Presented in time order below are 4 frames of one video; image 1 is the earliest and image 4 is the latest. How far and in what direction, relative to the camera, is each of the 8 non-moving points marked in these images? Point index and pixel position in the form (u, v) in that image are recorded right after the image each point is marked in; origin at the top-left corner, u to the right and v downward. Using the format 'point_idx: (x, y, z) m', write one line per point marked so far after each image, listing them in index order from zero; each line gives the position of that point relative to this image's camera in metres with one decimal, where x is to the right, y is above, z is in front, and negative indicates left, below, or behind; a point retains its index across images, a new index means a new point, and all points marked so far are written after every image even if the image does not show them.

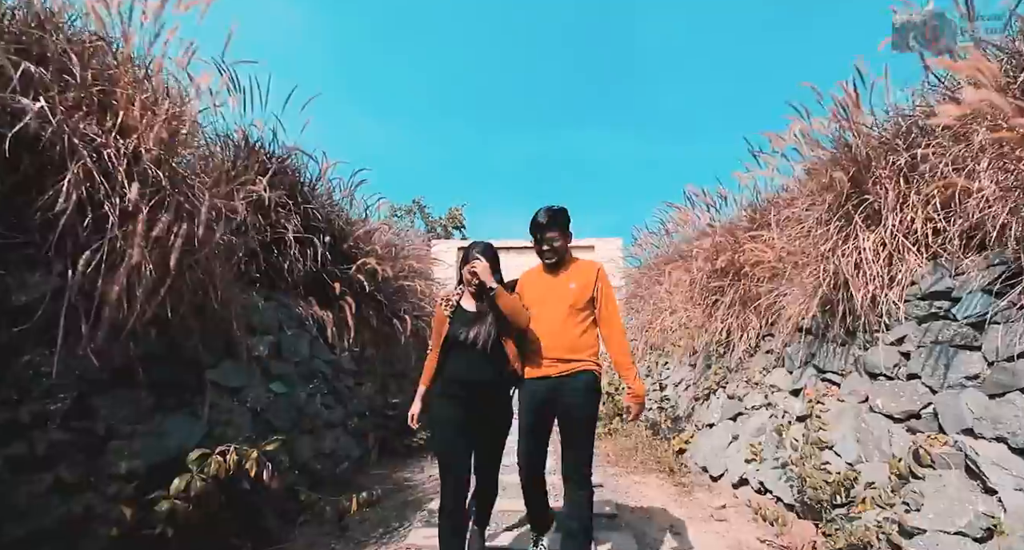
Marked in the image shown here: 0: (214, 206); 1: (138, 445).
0: (-1.5, +0.4, +2.3) m
1: (-1.5, -0.7, +1.8) m
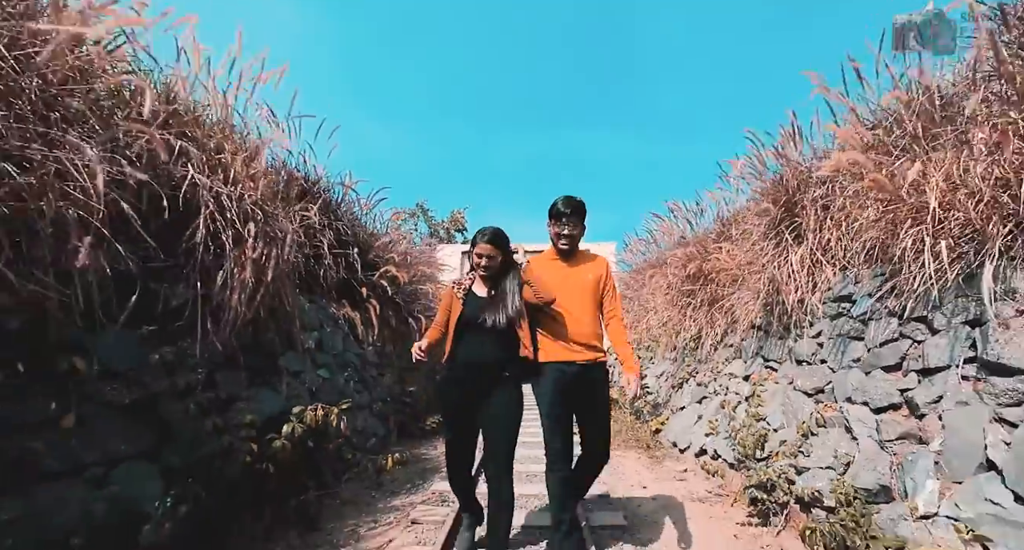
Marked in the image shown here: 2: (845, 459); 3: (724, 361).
0: (-1.5, +0.3, +3.1) m
1: (-1.5, -0.7, +2.6) m
2: (+1.9, -1.0, +2.6) m
3: (+2.2, -0.9, +4.7) m
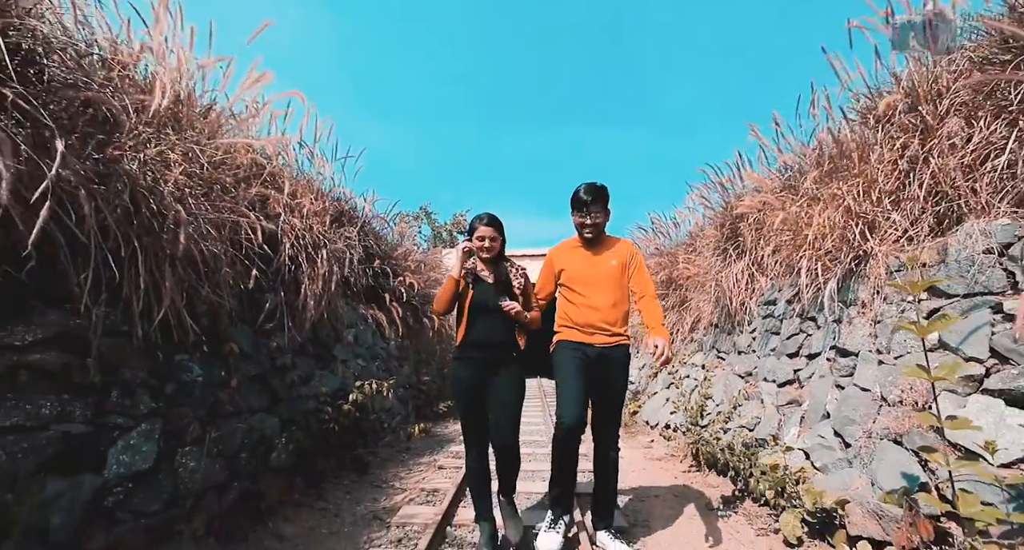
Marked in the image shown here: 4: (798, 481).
0: (-1.5, +0.2, +4.1) m
1: (-1.5, -0.8, +3.6) m
2: (+1.9, -1.1, +3.6) m
3: (+2.2, -1.0, +5.7) m
4: (+1.6, -1.1, +2.5) m
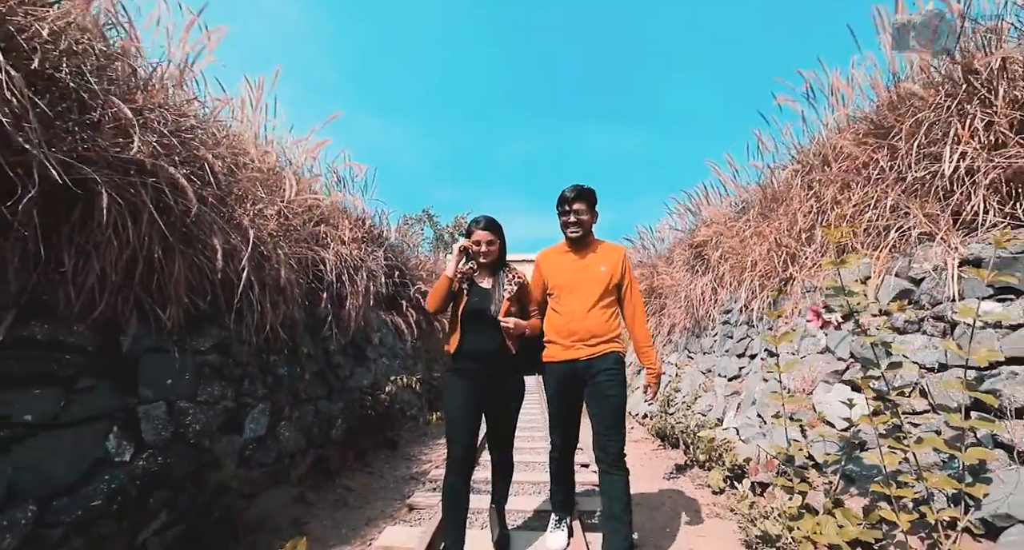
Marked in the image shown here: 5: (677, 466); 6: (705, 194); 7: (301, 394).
0: (-1.5, +0.1, +4.9) m
1: (-1.5, -1.0, +4.5) m
2: (+1.9, -1.3, +4.5) m
3: (+2.2, -1.1, +6.6) m
4: (+1.6, -1.3, +3.4) m
5: (+1.4, -1.7, +4.0) m
6: (+2.5, +1.1, +6.0) m
7: (-1.6, -0.9, +3.4) m
